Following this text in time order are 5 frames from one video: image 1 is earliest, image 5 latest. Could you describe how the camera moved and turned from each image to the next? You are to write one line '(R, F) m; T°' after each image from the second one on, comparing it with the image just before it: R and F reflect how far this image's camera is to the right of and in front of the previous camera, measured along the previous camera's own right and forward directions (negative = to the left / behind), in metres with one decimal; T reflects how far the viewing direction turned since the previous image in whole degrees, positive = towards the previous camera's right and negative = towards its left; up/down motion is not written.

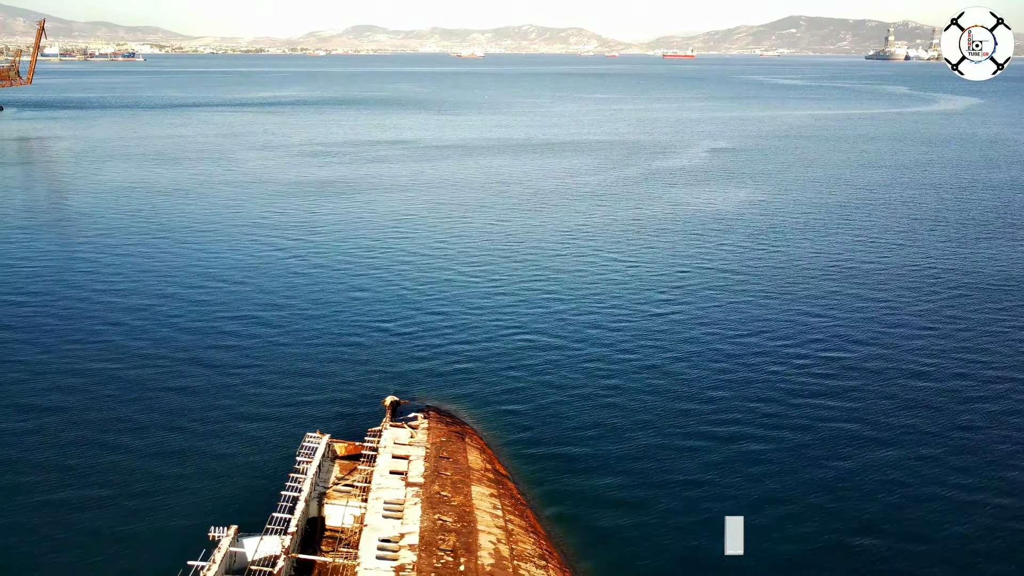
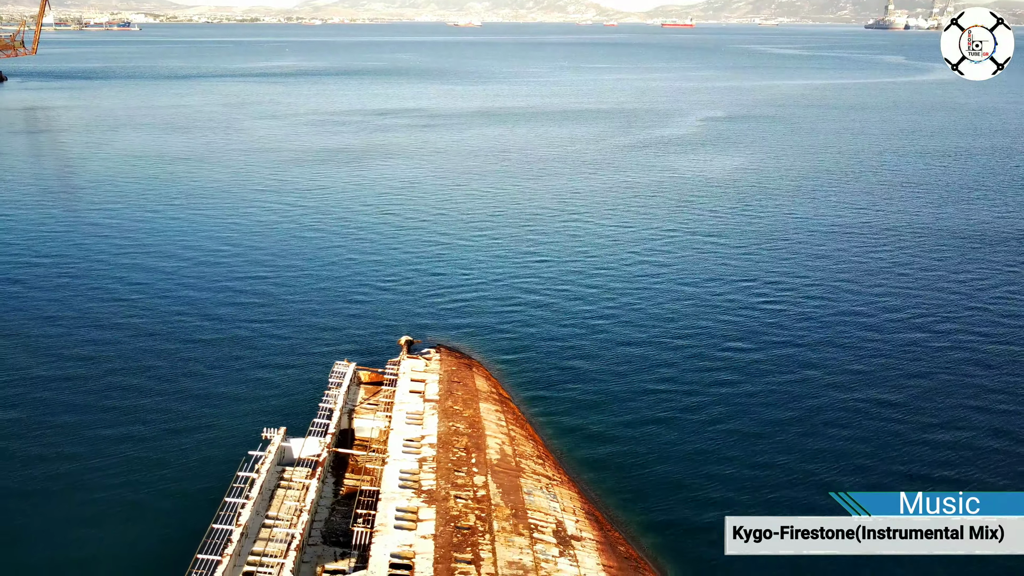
(-0.1, -4.5) m; 0°
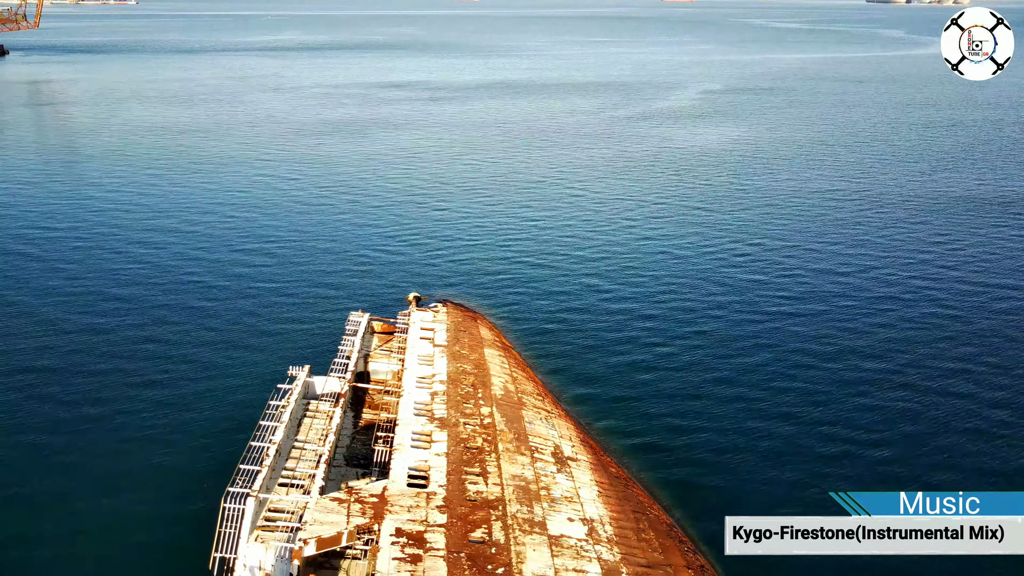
(-0.1, -2.8) m; 0°
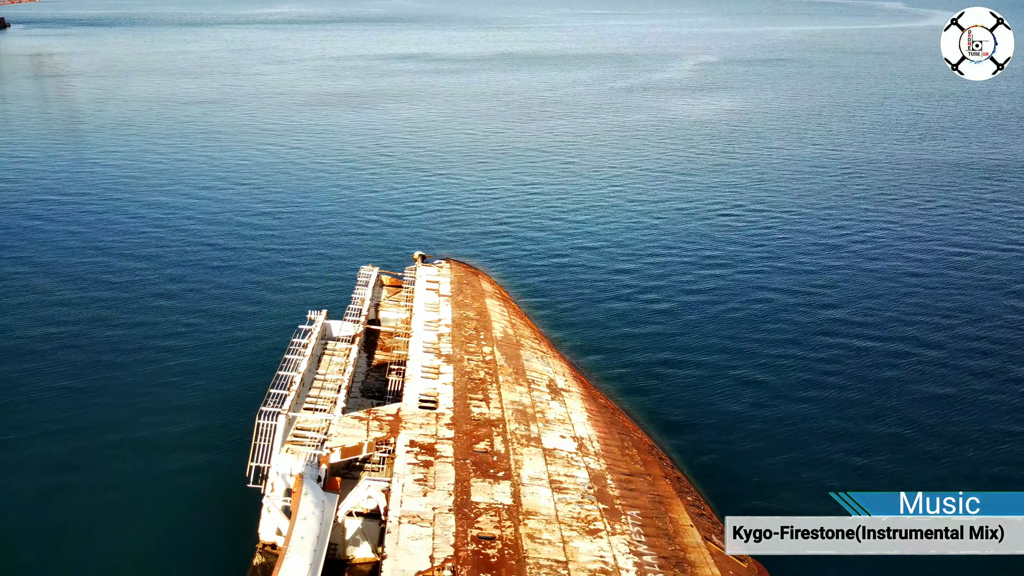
(0.0, -3.0) m; 0°
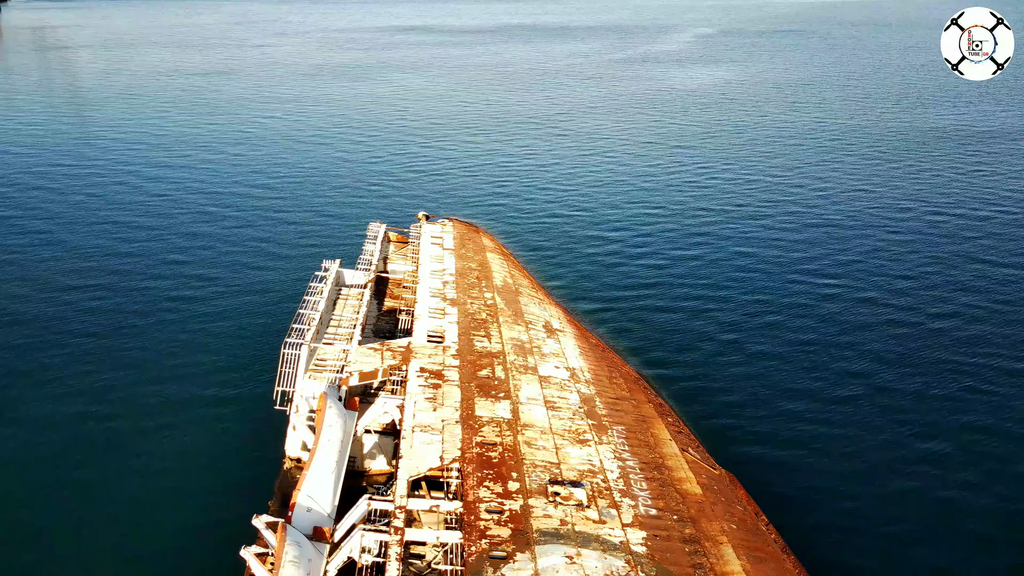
(0.0, -2.8) m; 0°
